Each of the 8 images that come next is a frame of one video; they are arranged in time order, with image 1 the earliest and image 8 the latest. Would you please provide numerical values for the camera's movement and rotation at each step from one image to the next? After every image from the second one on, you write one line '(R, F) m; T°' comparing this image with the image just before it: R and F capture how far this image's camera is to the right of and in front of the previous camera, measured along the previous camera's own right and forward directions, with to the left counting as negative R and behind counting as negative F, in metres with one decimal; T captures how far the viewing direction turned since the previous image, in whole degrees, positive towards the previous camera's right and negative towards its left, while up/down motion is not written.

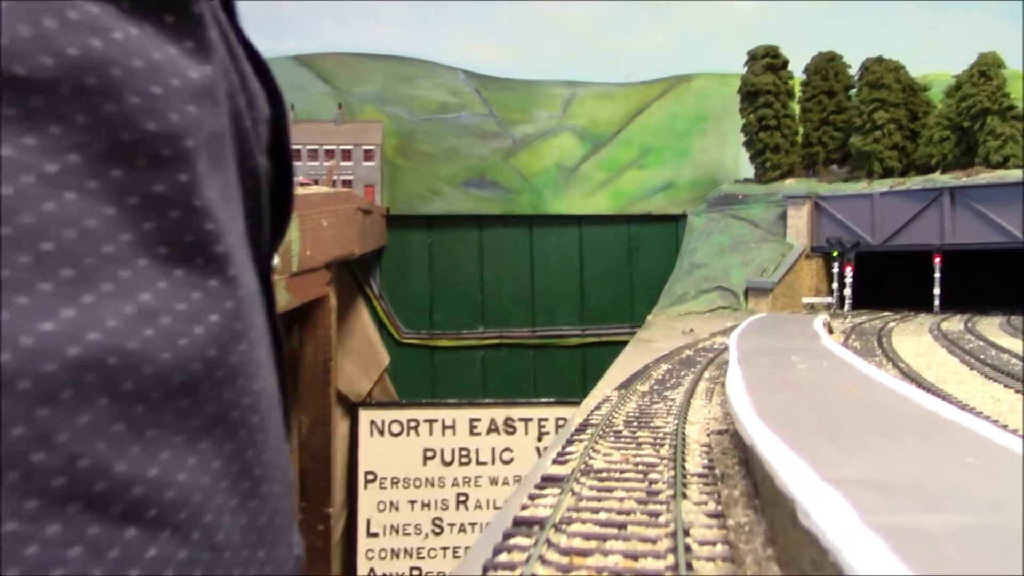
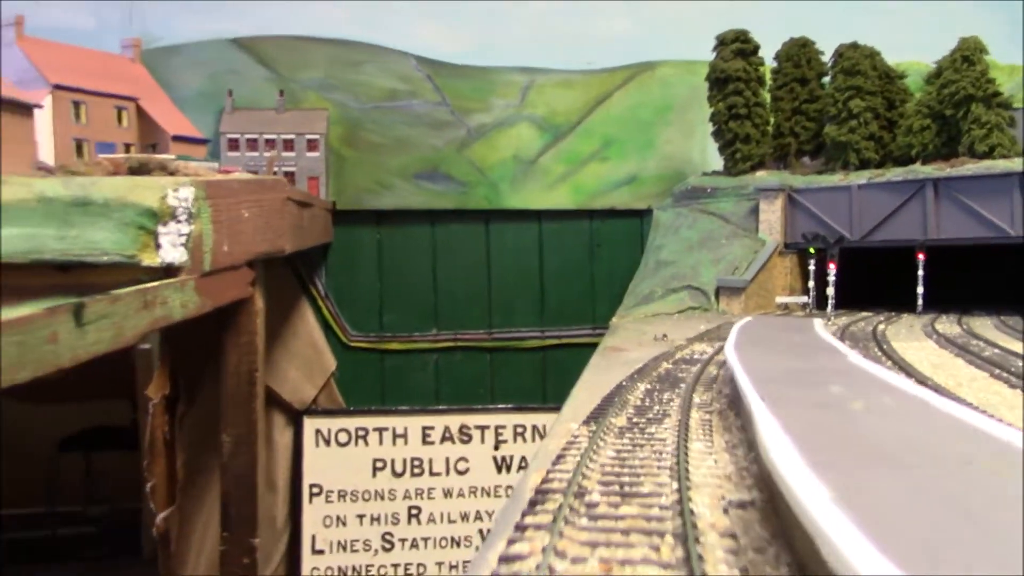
(+0.1, +1.0) m; +2°
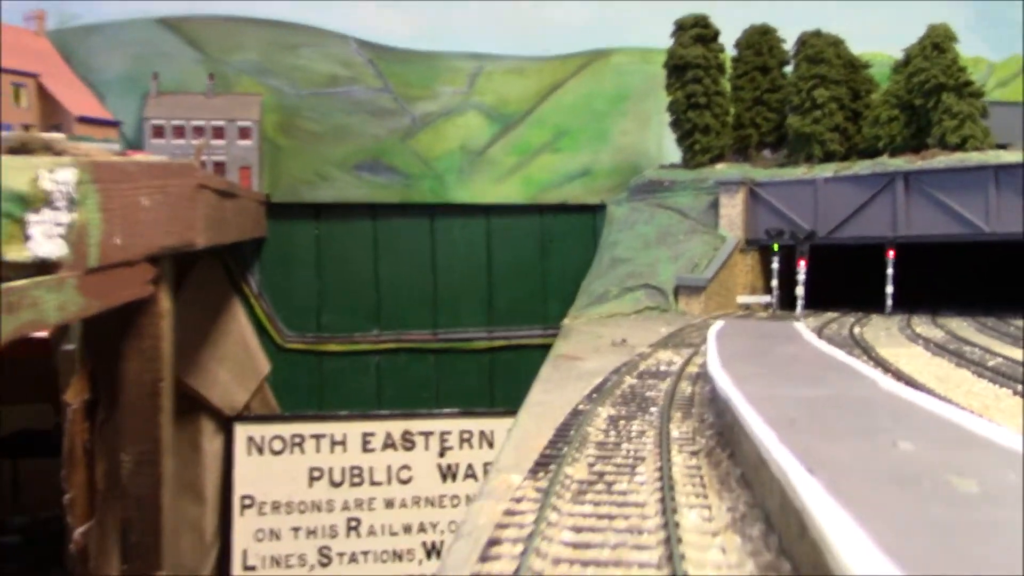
(+0.1, +0.8) m; +2°
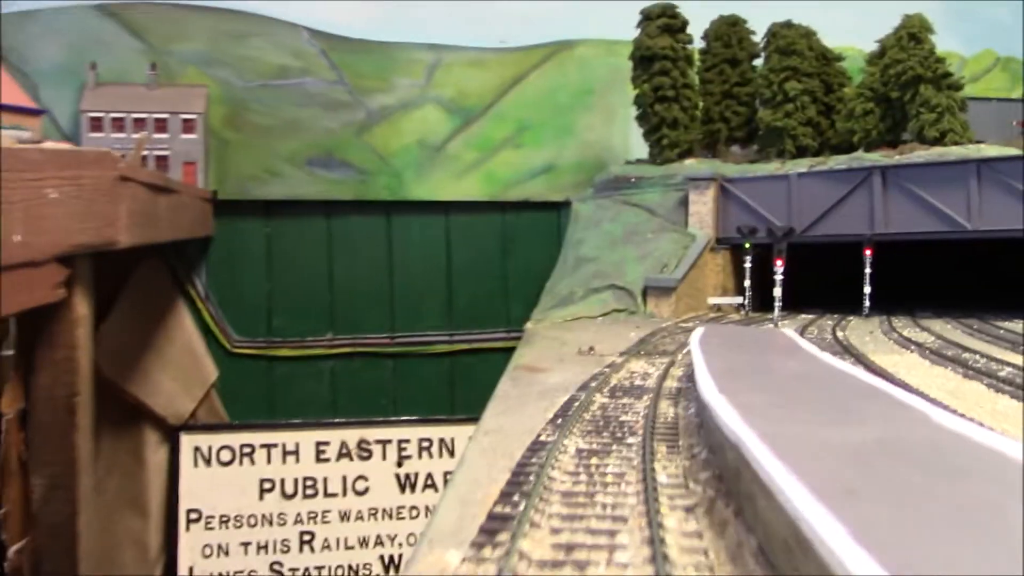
(0.0, +0.6) m; +2°
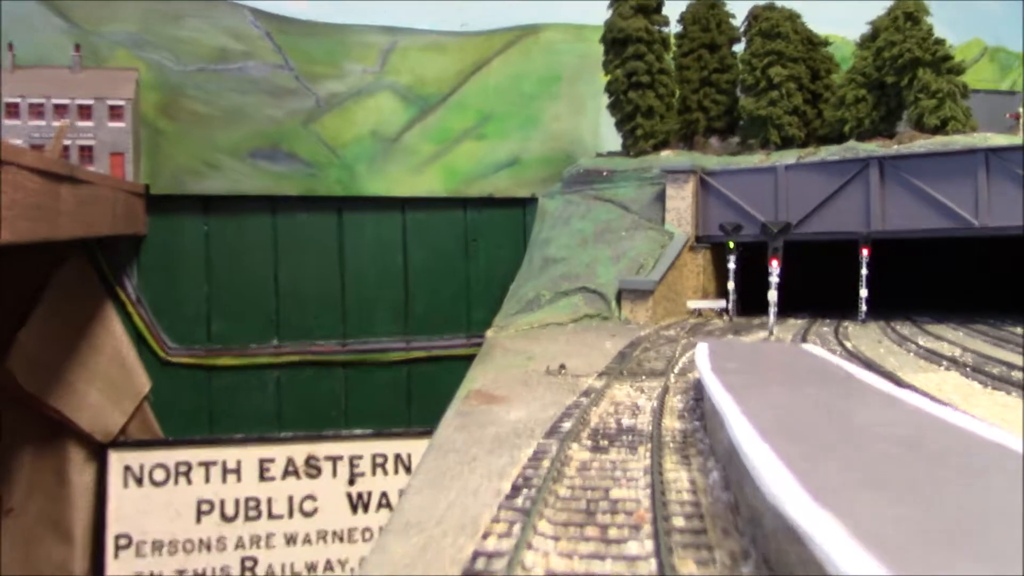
(+0.1, +1.0) m; +2°
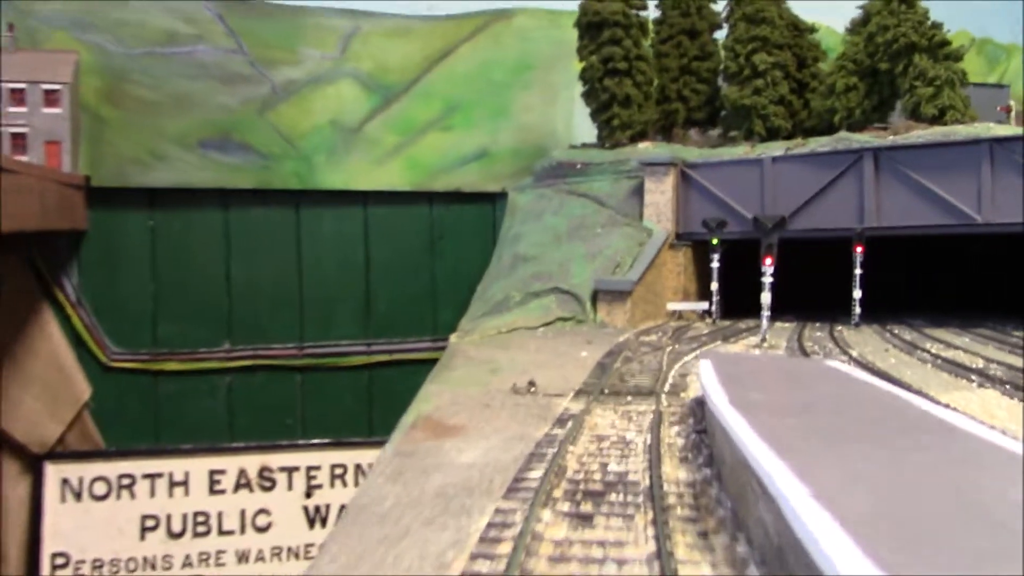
(0.0, +0.7) m; +1°
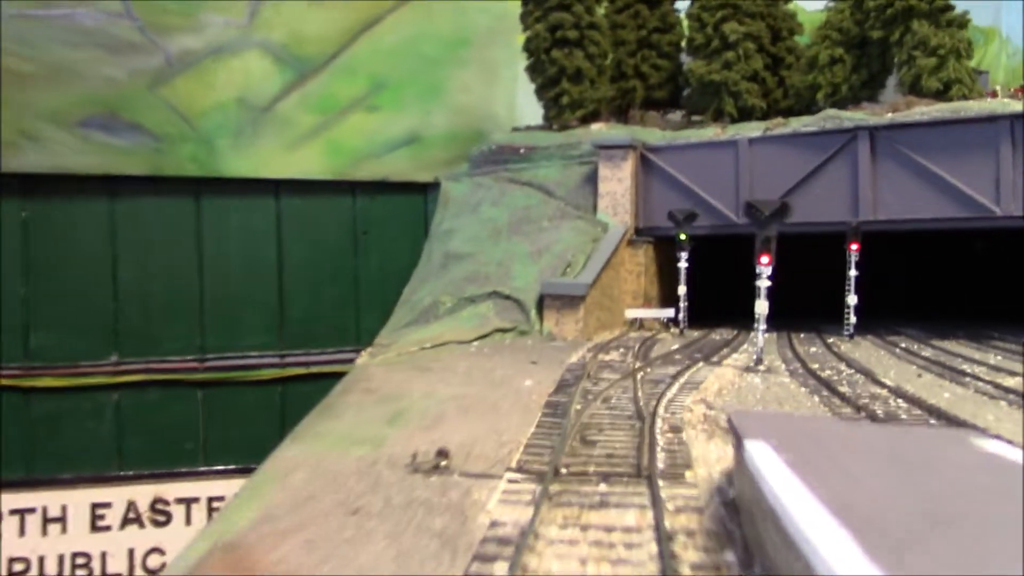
(+0.1, +1.5) m; +3°
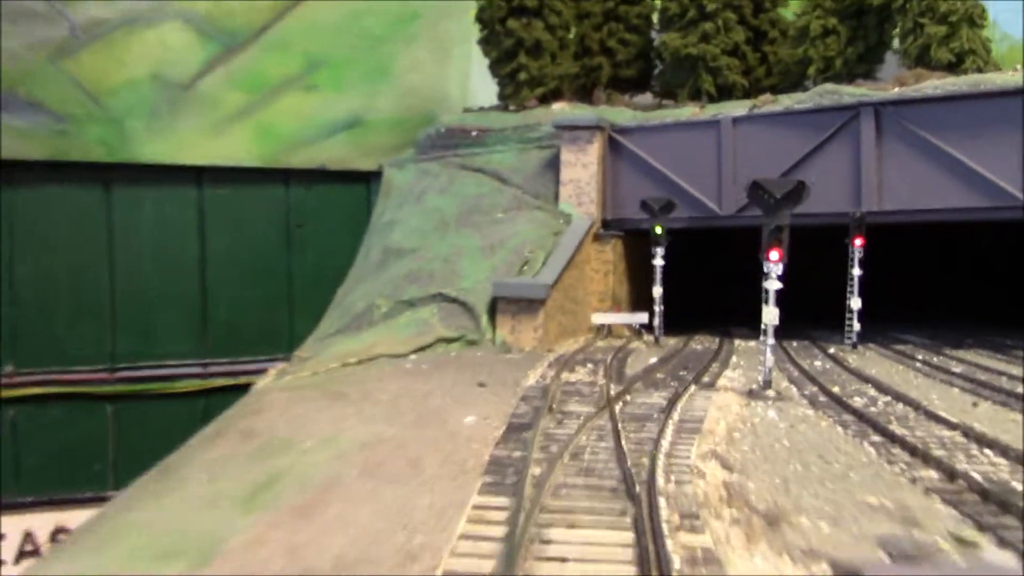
(+0.1, +1.1) m; +2°
